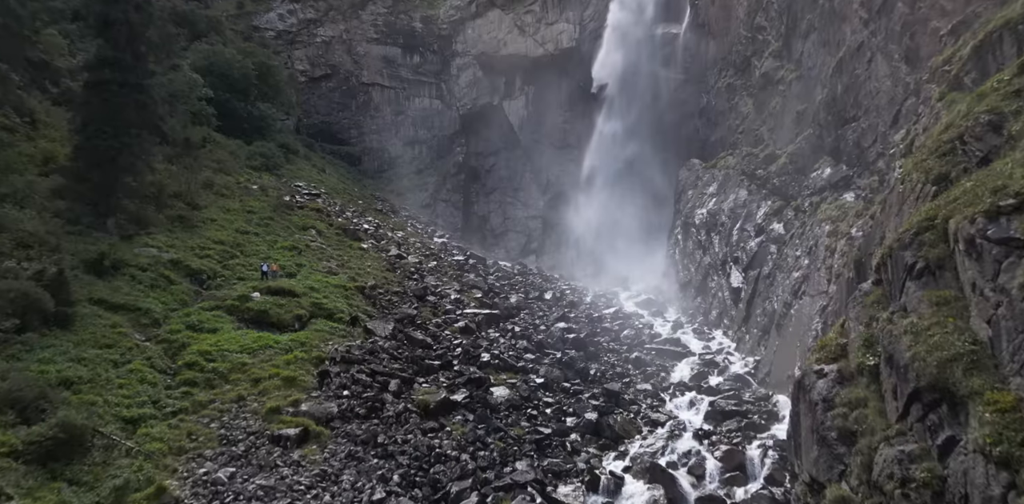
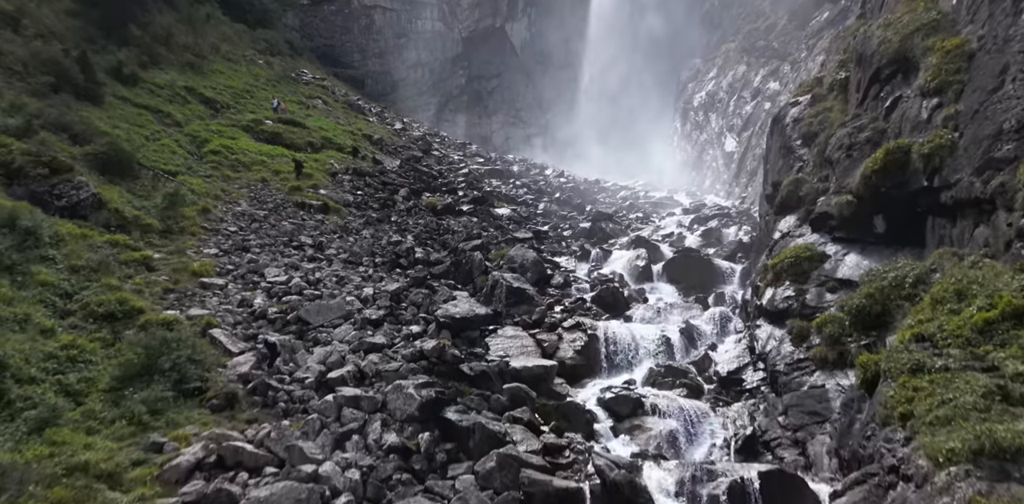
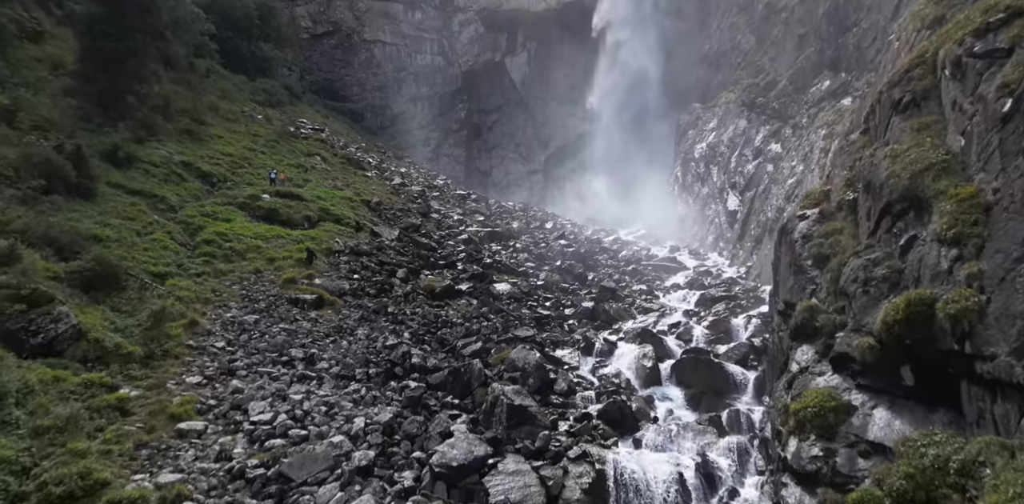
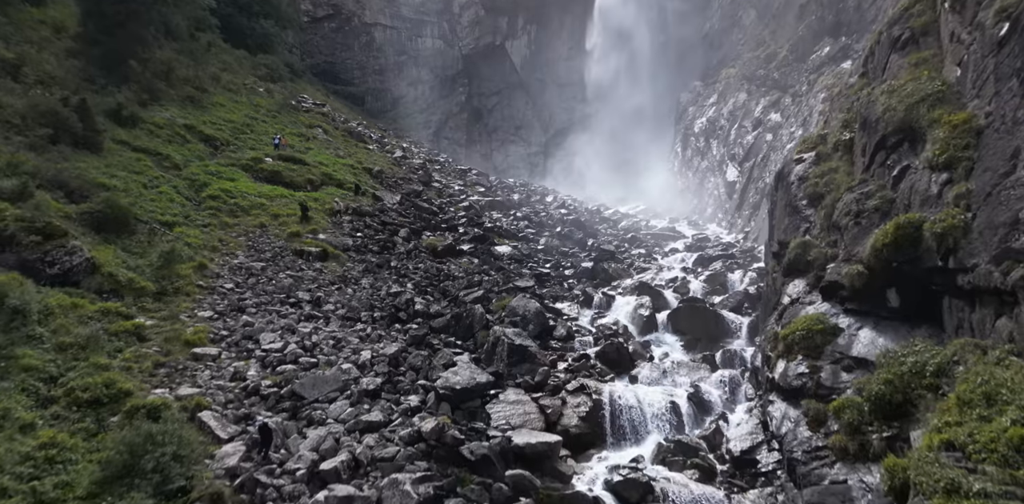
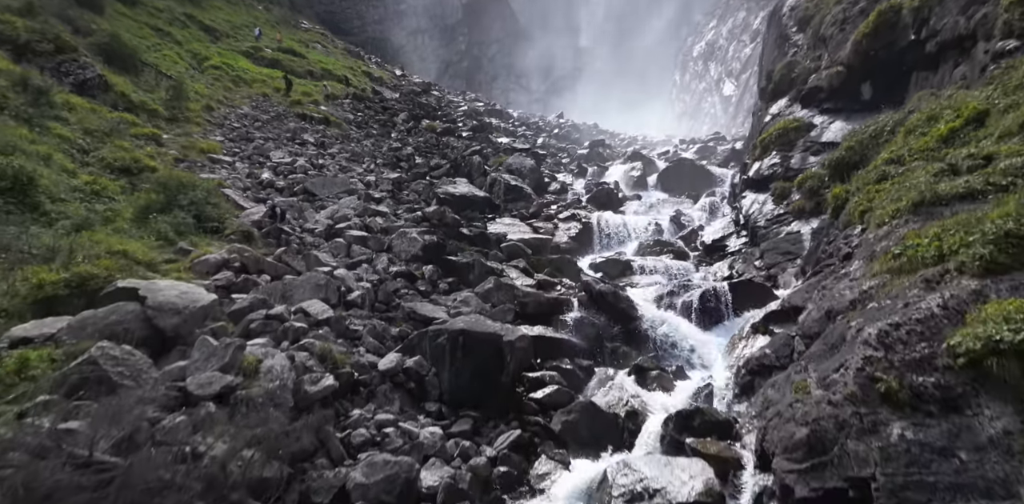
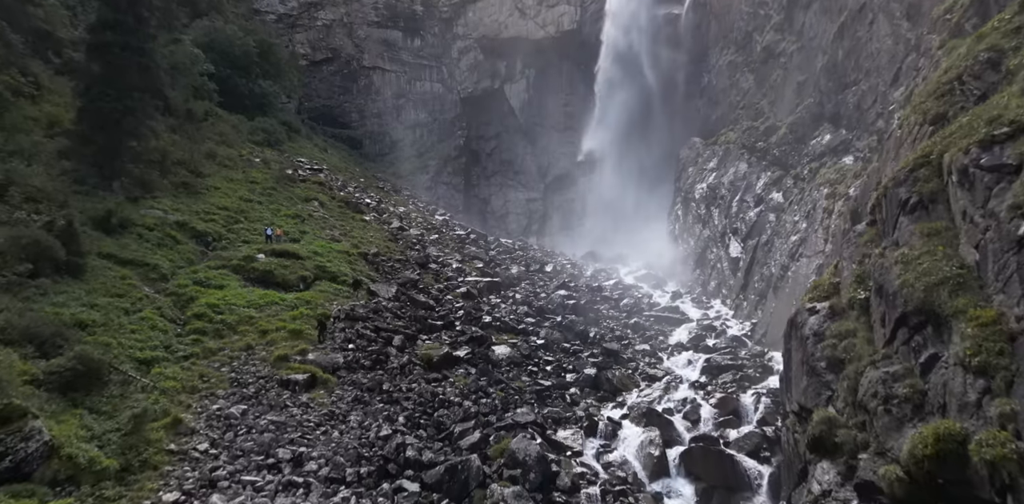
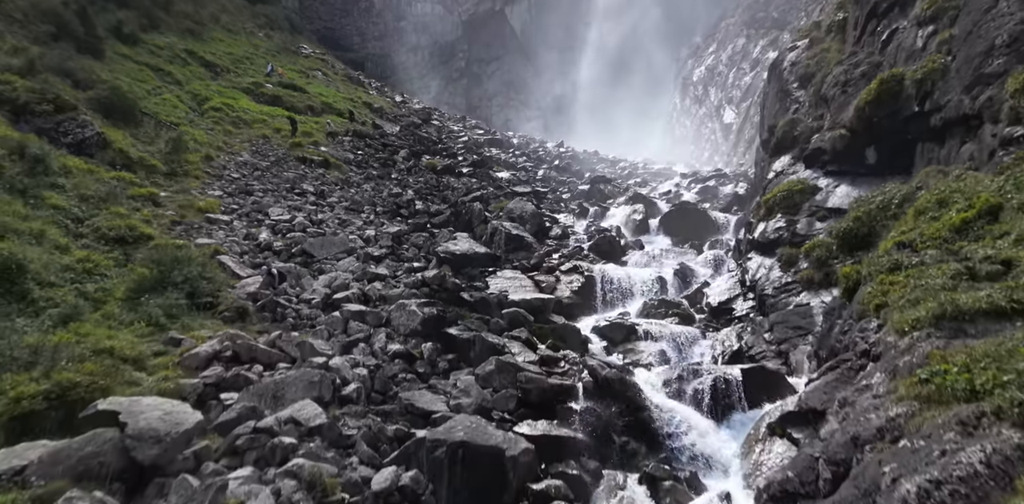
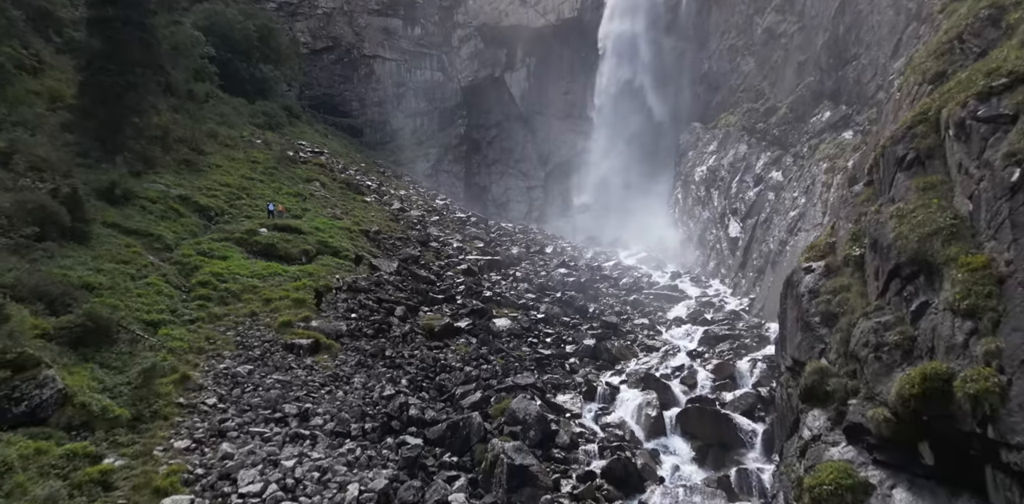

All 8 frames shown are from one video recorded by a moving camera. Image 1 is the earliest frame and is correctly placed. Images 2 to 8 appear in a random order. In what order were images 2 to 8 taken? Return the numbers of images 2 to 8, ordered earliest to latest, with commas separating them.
6, 8, 3, 4, 2, 7, 5
